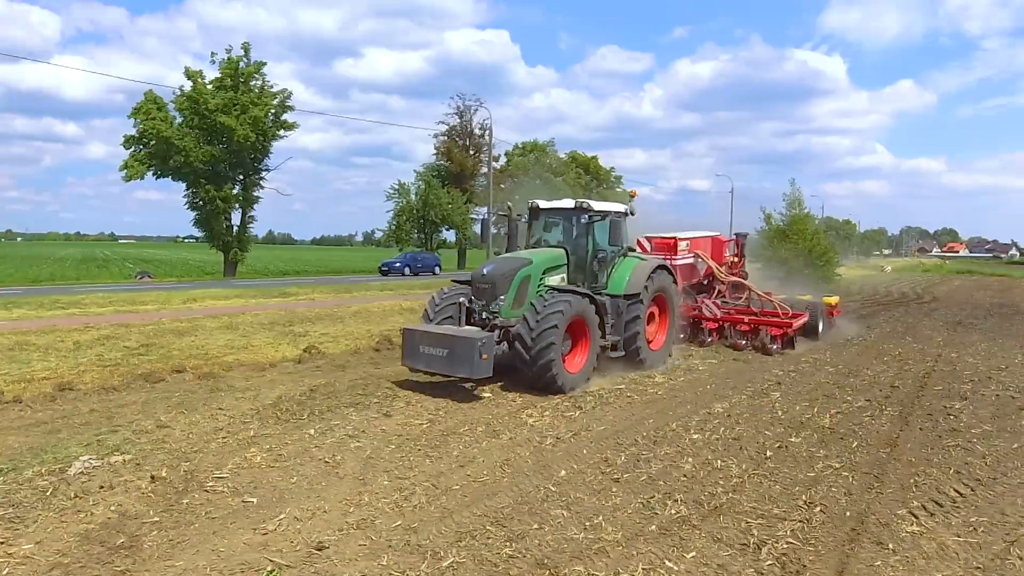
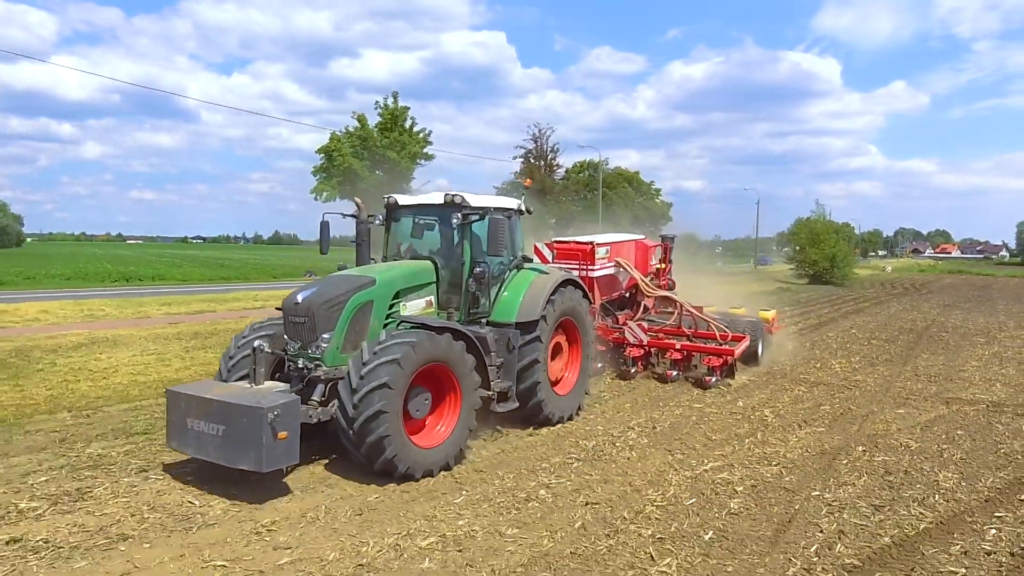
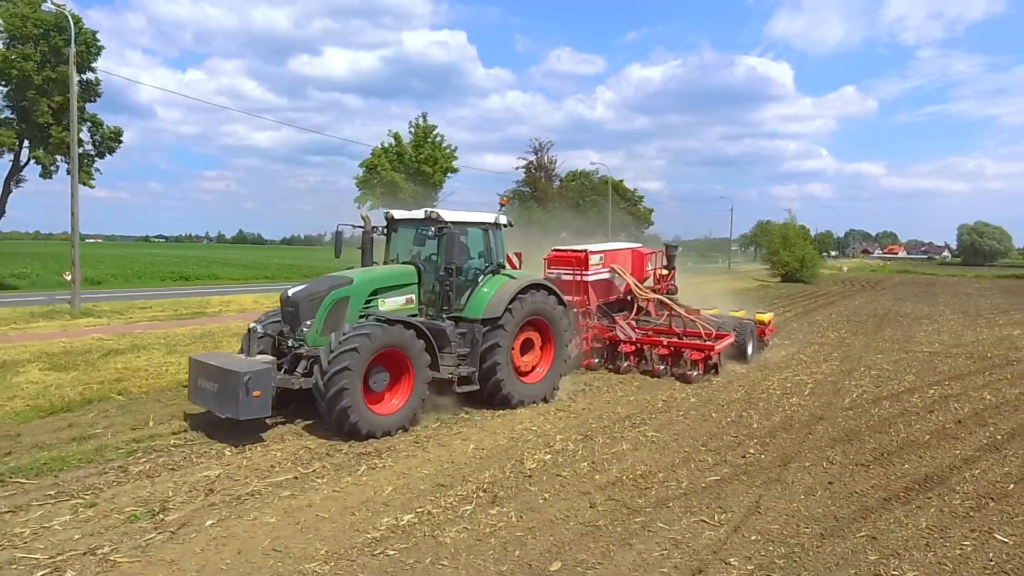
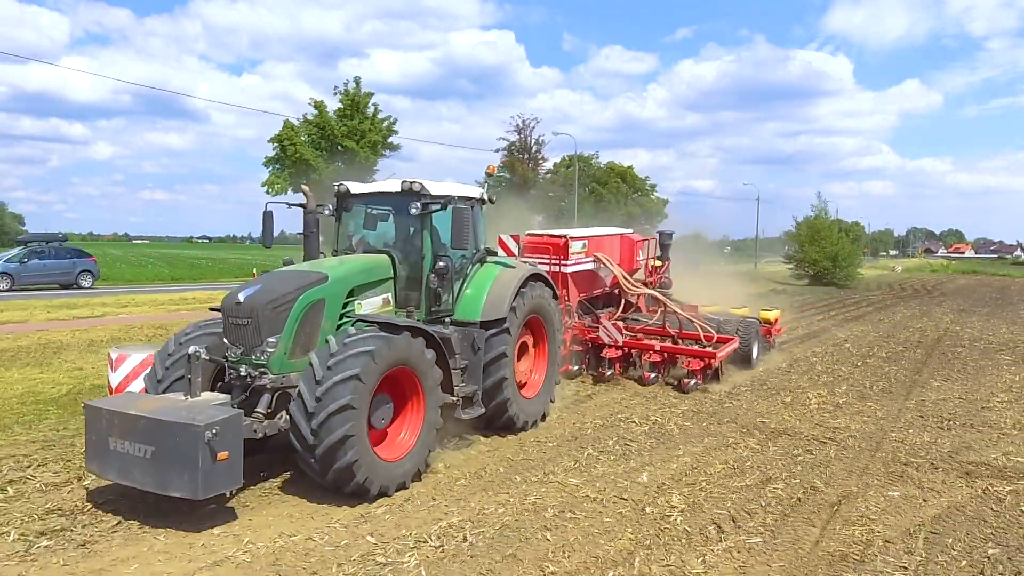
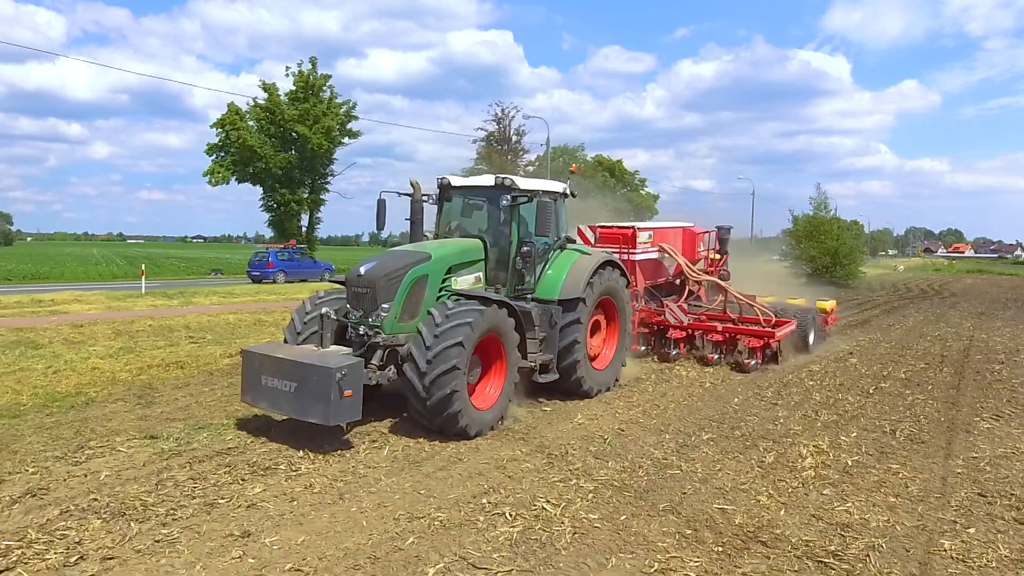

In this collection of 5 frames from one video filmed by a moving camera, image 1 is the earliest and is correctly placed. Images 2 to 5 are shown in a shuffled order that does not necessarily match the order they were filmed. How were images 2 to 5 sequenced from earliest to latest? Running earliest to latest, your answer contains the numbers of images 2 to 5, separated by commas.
5, 4, 2, 3
